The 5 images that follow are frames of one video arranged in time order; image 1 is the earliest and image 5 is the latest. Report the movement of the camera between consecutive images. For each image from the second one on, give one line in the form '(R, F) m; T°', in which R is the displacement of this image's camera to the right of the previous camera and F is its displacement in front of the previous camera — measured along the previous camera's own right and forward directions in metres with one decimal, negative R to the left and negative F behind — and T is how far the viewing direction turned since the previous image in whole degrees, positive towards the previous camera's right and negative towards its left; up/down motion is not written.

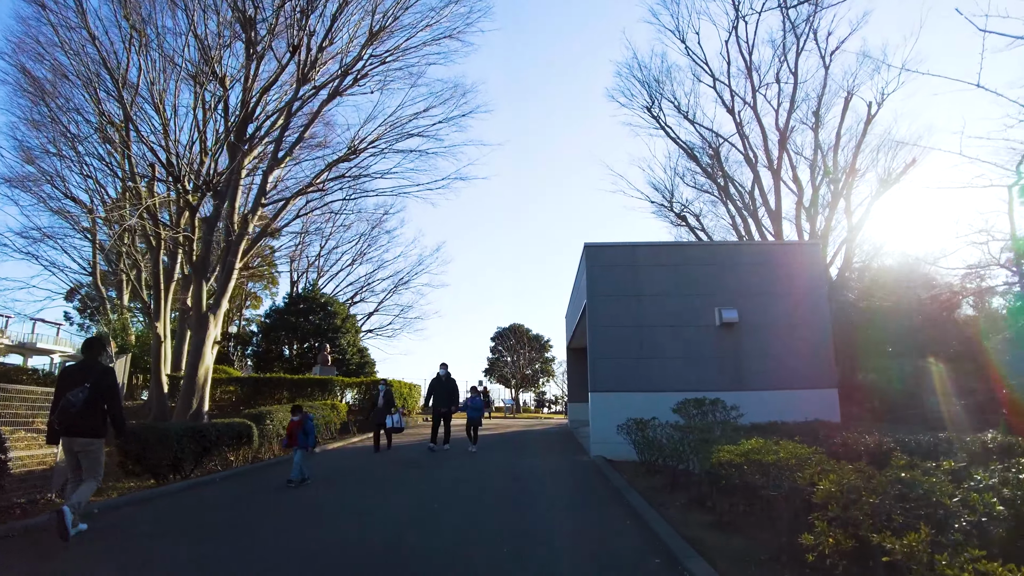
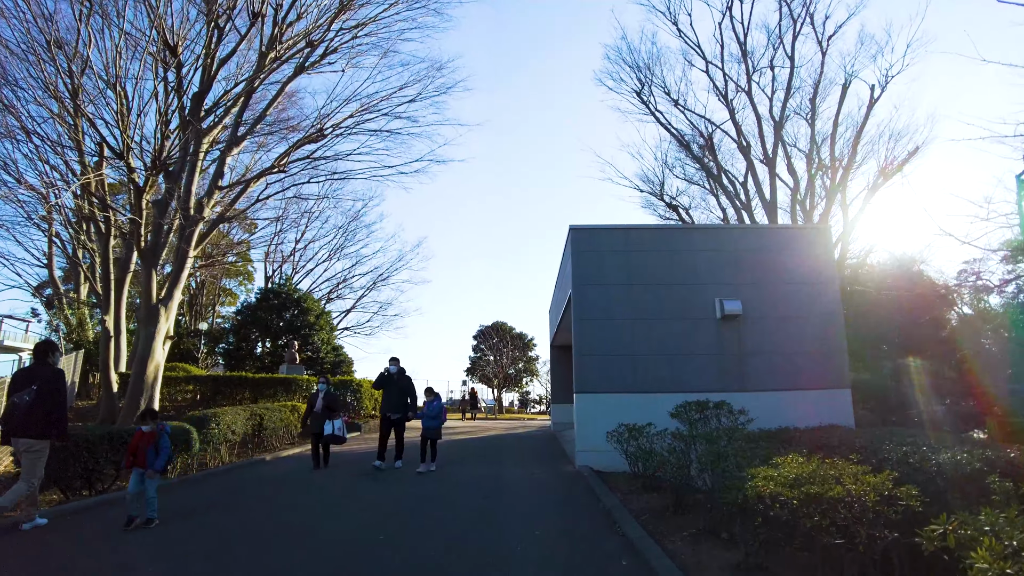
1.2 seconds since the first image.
(+0.2, +1.4) m; +1°
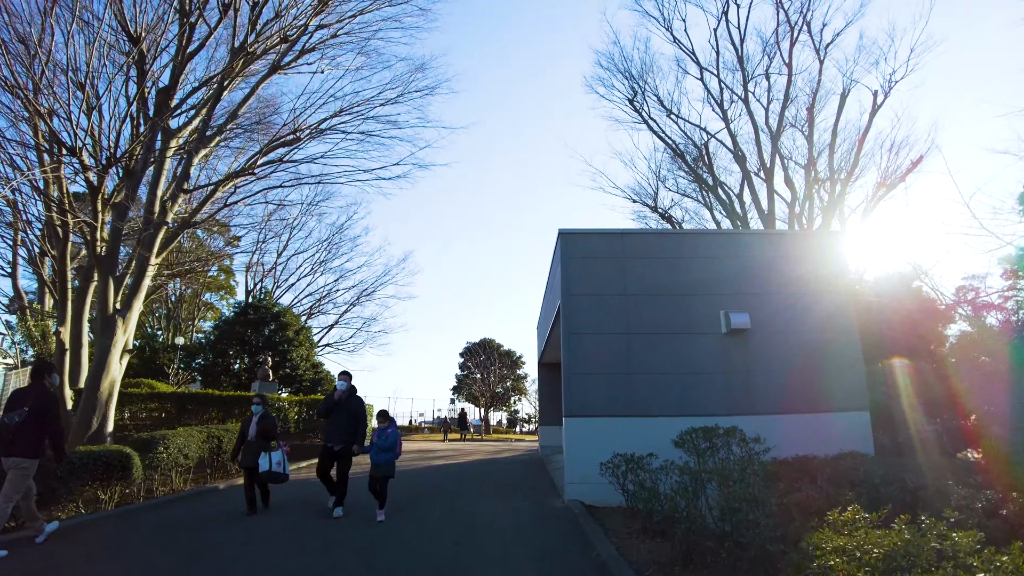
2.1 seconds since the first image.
(+0.1, +1.1) m; +1°
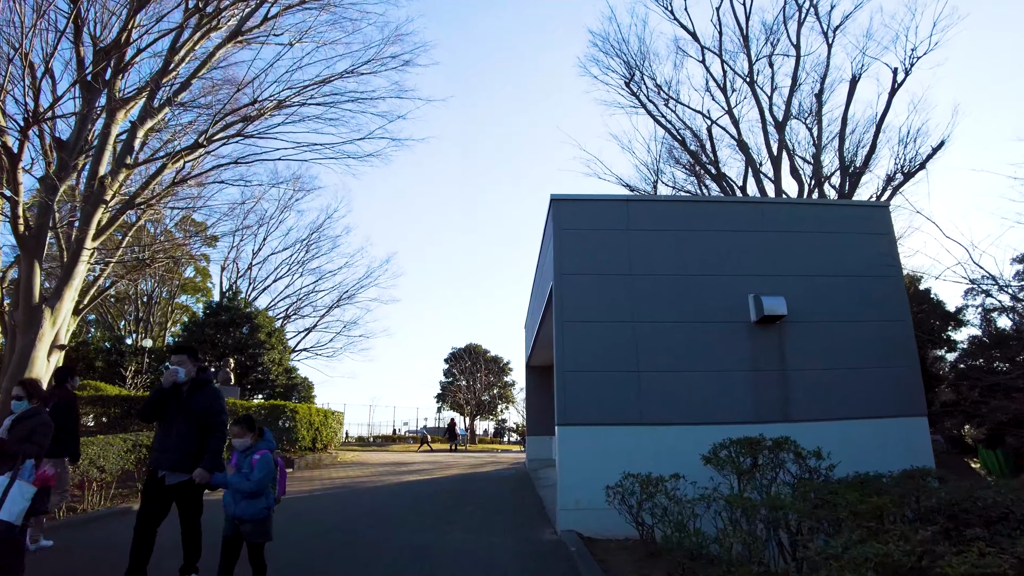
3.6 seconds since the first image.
(+0.1, +1.8) m; +1°
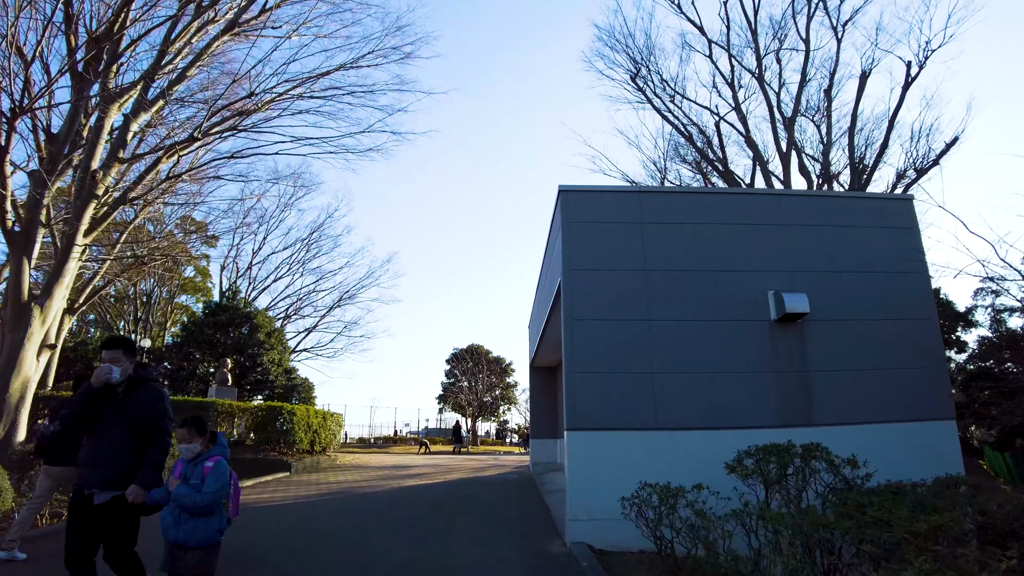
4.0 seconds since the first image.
(0.0, +0.4) m; 0°
